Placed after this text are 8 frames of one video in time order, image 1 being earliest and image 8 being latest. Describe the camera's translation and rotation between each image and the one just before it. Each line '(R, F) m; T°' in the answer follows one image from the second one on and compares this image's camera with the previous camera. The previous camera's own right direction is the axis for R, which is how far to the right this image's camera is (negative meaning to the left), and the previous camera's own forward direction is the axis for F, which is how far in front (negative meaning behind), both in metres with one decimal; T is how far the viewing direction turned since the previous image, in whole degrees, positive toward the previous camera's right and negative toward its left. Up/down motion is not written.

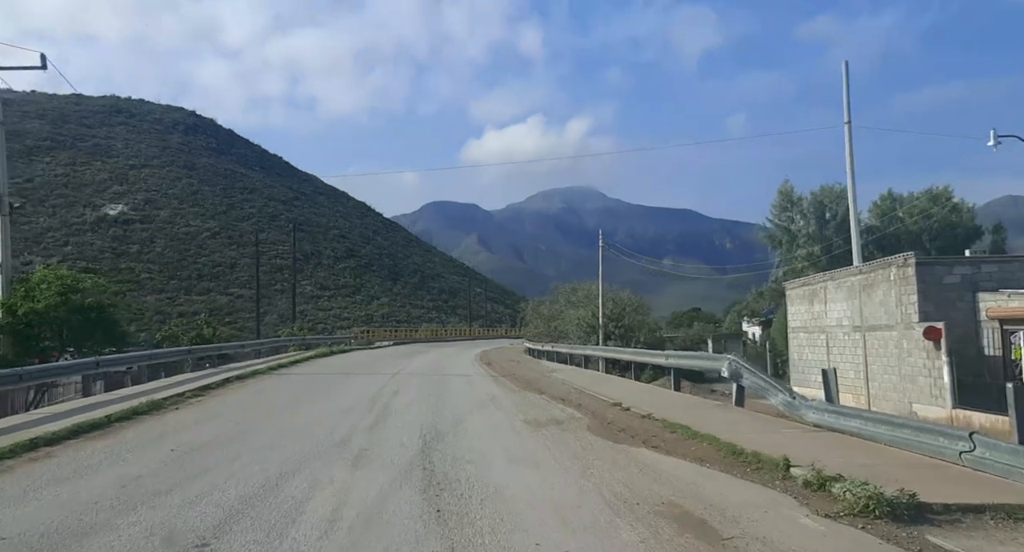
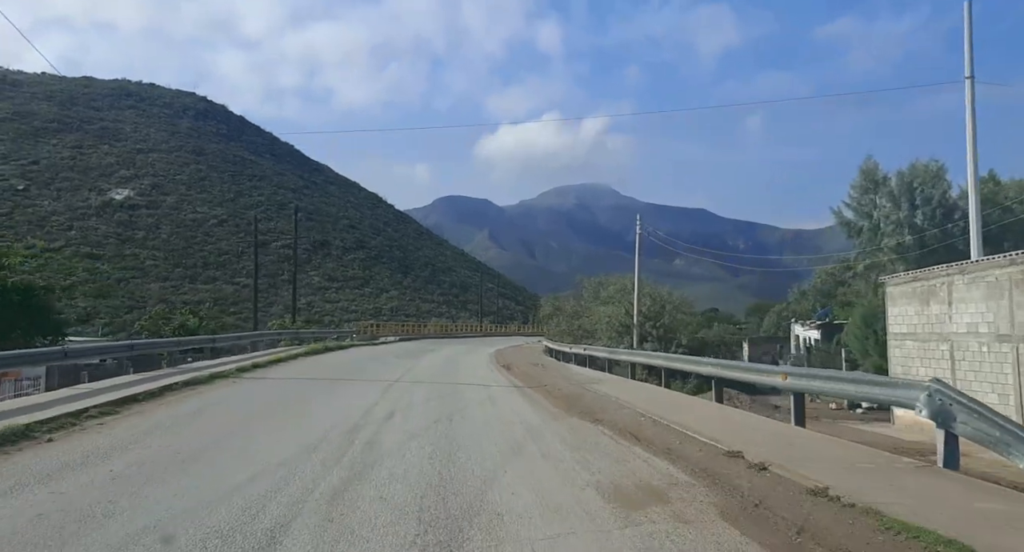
(-0.2, +2.1) m; -1°
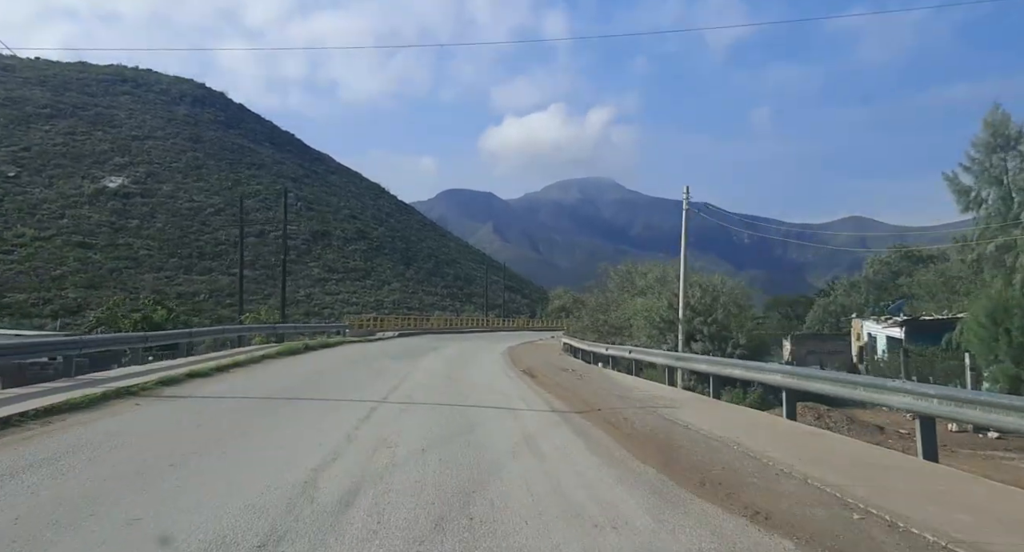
(-0.3, +2.5) m; 0°
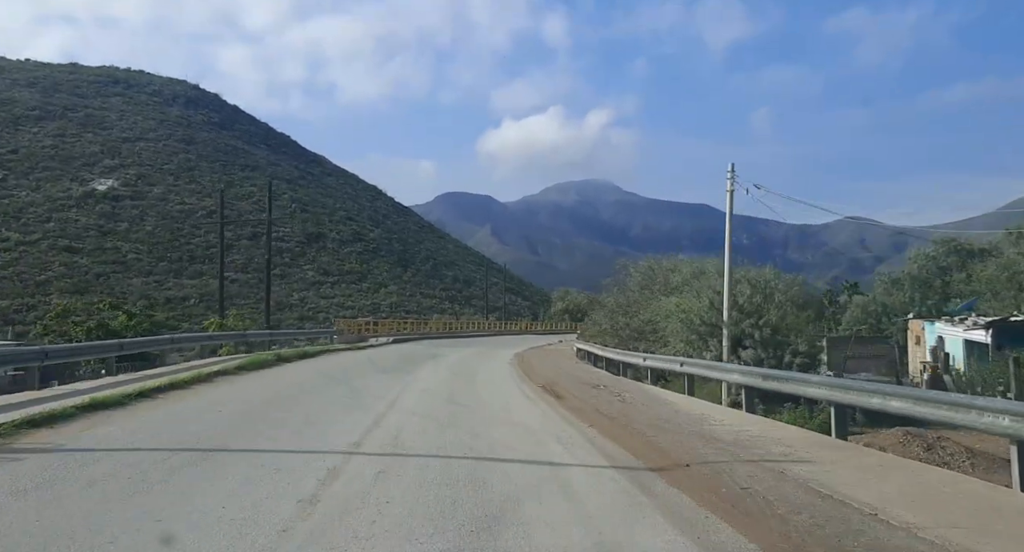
(-0.2, +1.9) m; 0°
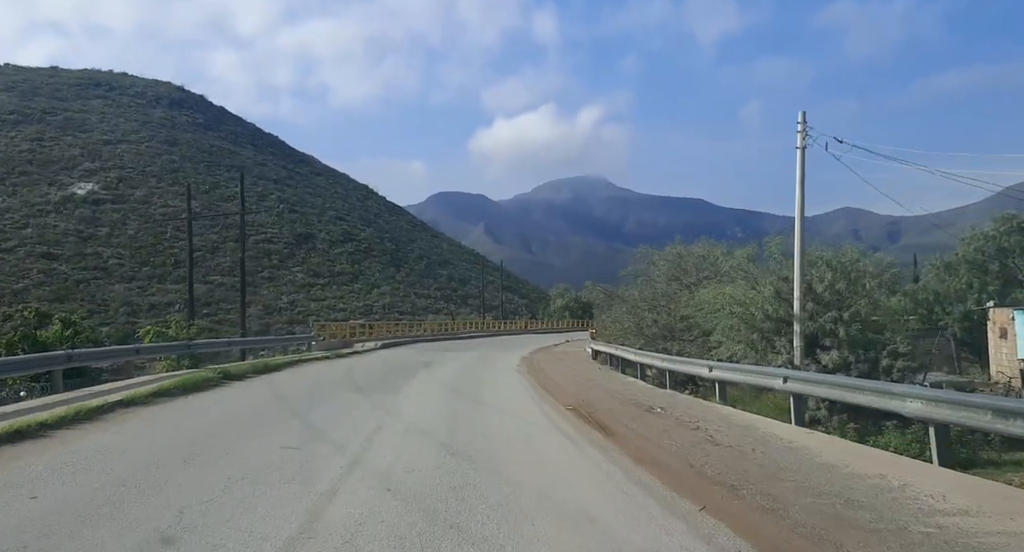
(-0.2, +2.1) m; 0°
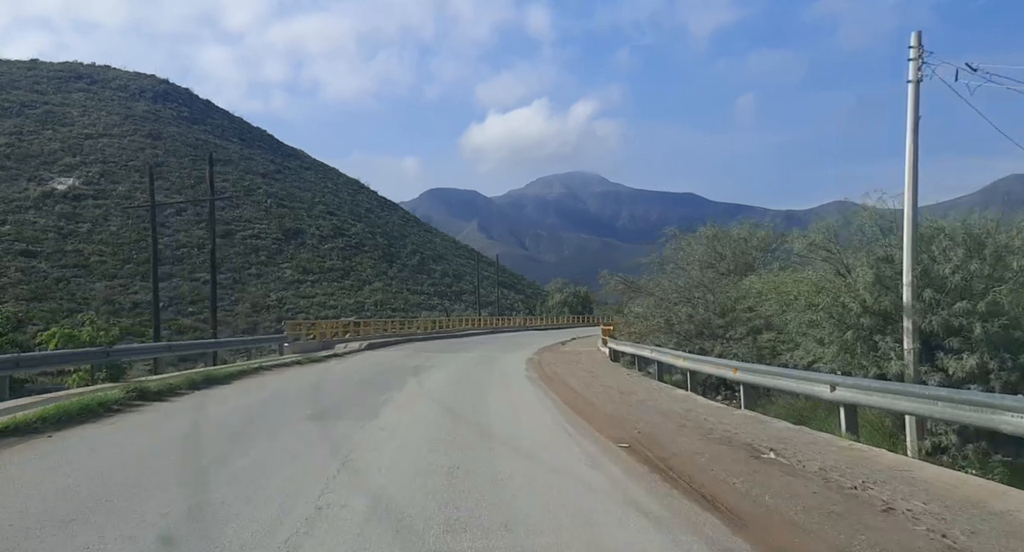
(-0.2, +2.0) m; +1°
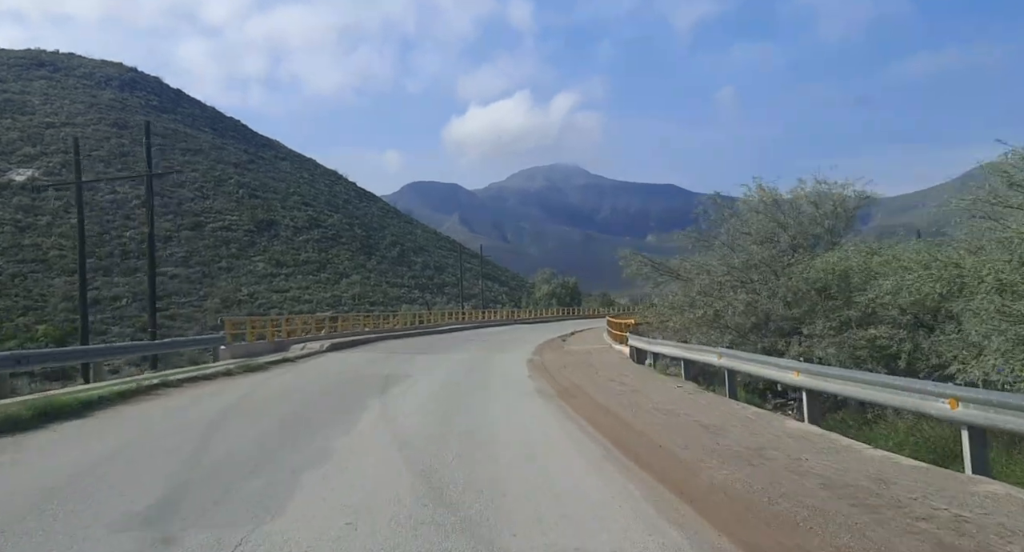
(-0.2, +2.5) m; +1°
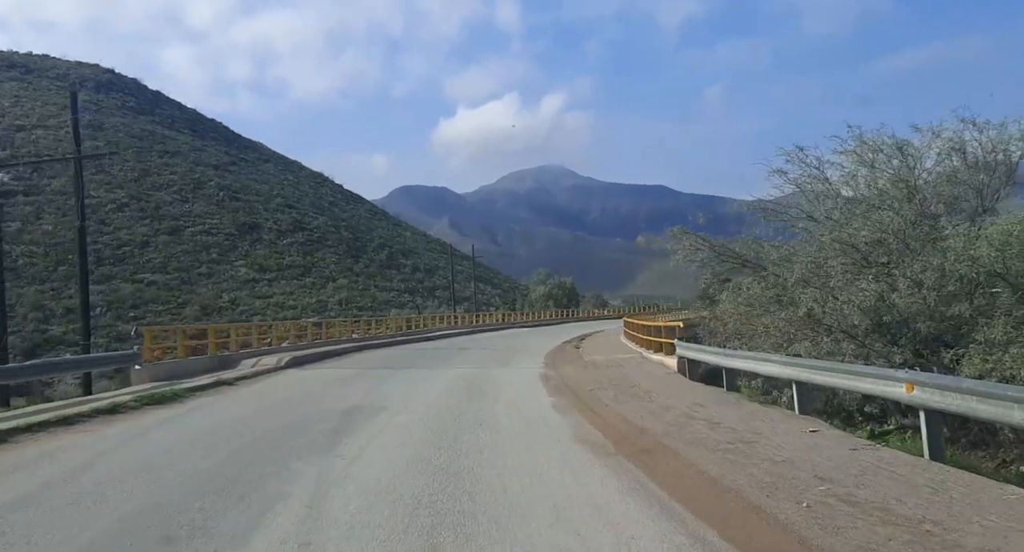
(-0.2, +2.4) m; +1°
